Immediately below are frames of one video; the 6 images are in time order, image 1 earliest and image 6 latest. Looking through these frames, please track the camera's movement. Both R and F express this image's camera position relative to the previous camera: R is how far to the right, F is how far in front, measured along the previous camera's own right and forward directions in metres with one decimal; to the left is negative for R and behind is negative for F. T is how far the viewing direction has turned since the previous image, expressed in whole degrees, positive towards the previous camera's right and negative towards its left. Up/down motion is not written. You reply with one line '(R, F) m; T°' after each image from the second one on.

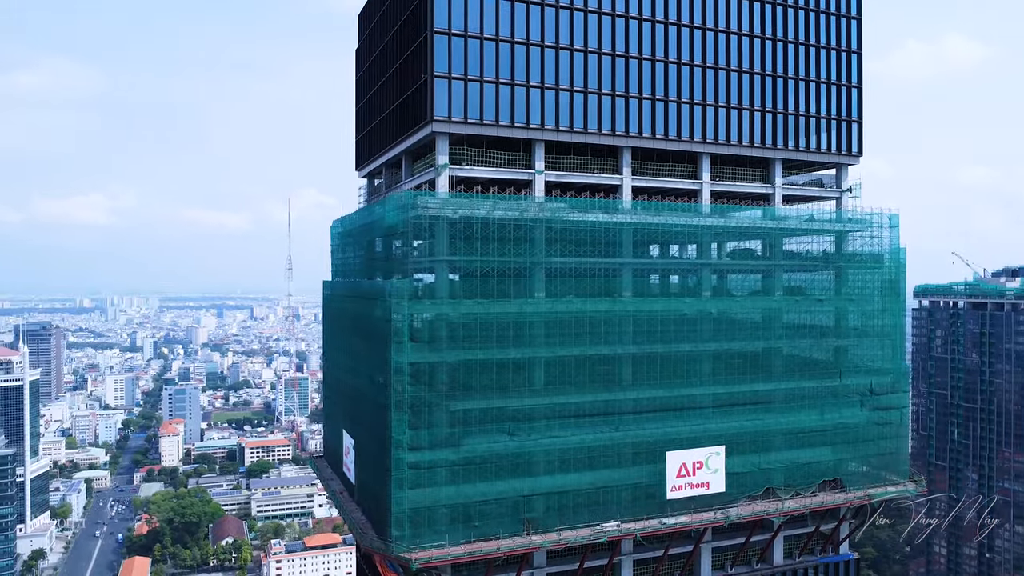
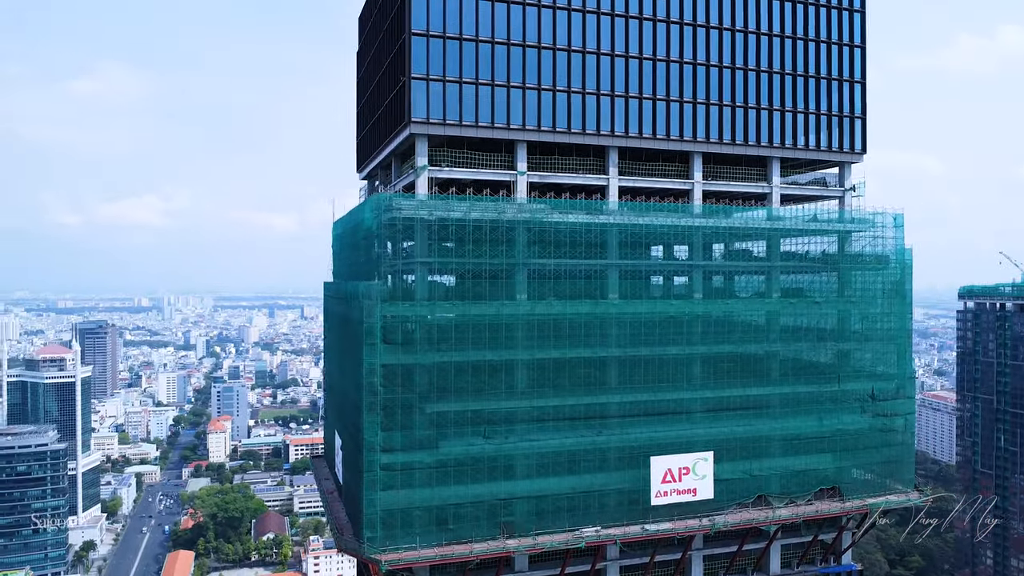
(+2.9, +0.4) m; -3°
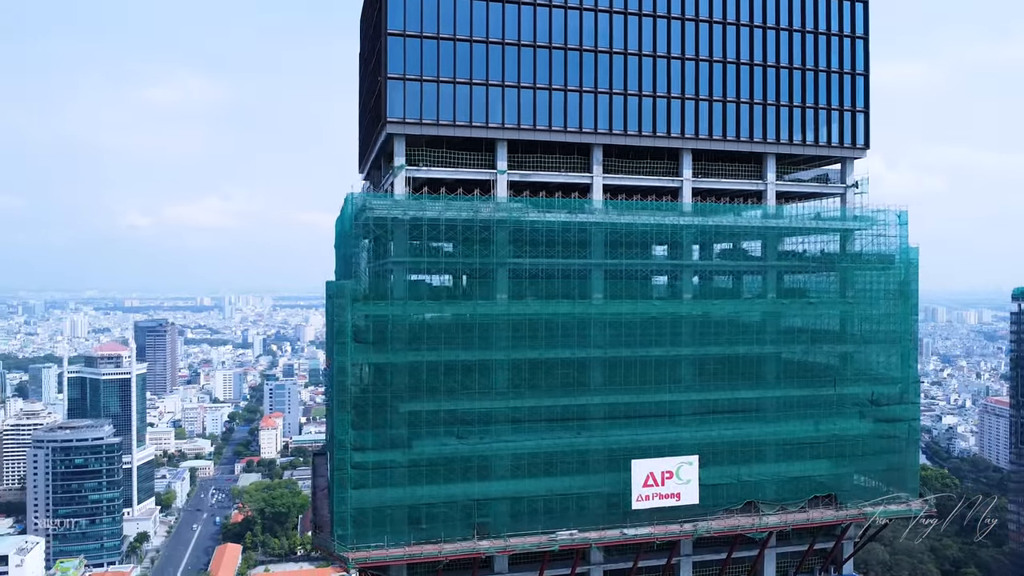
(+3.3, +0.4) m; -4°
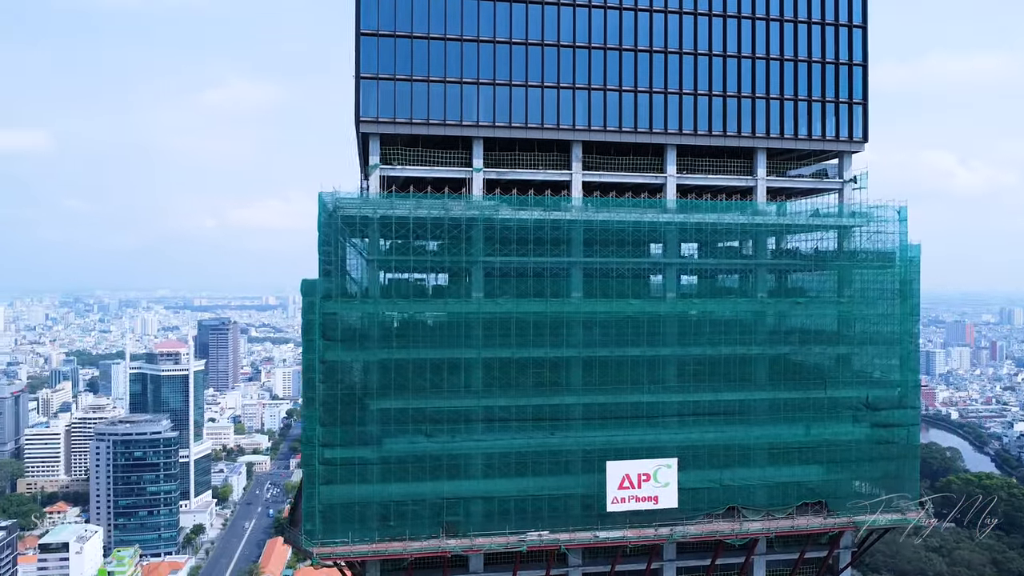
(+3.7, +0.4) m; -4°
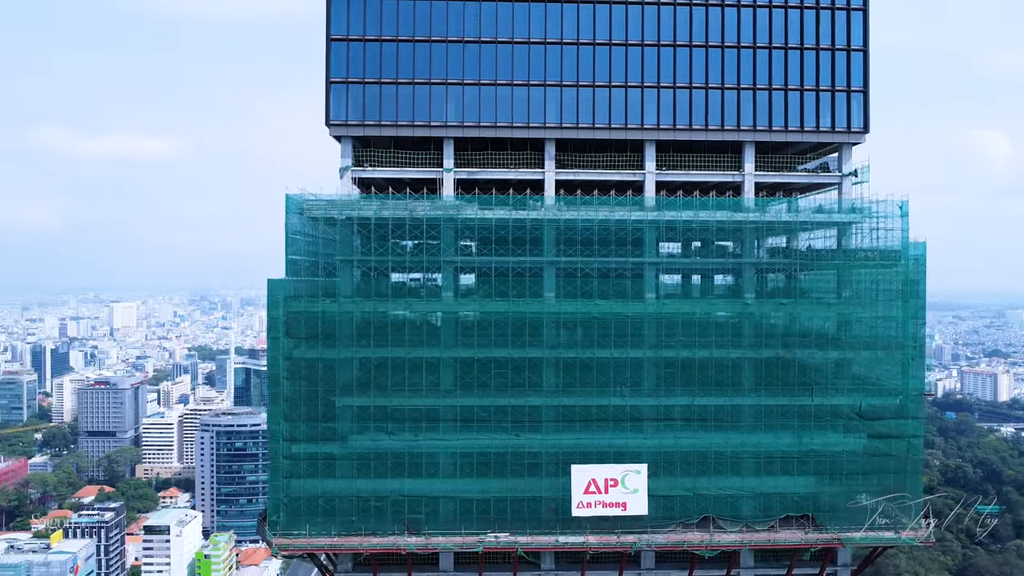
(+6.1, +0.6) m; -7°
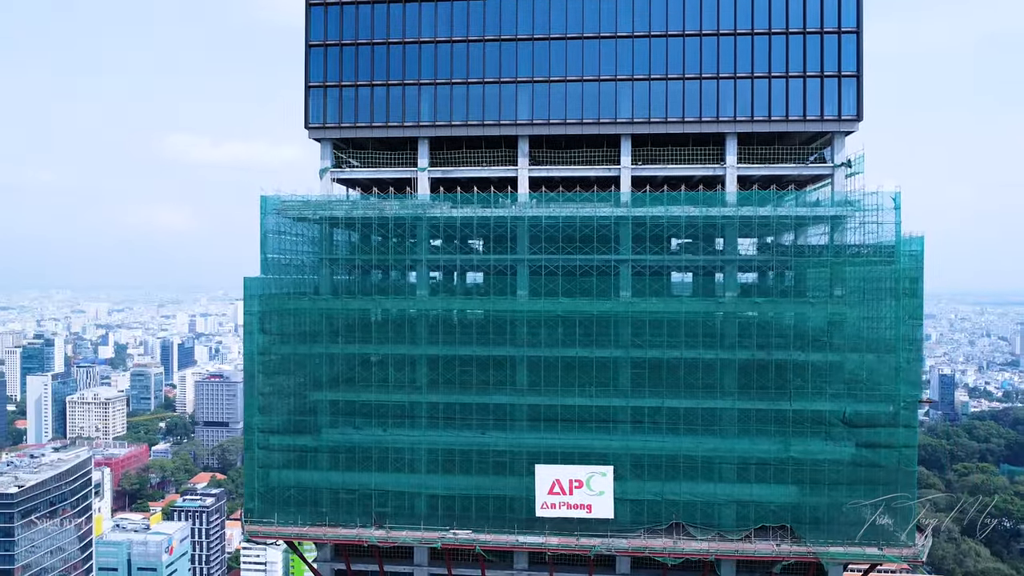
(+6.2, +0.5) m; -8°
